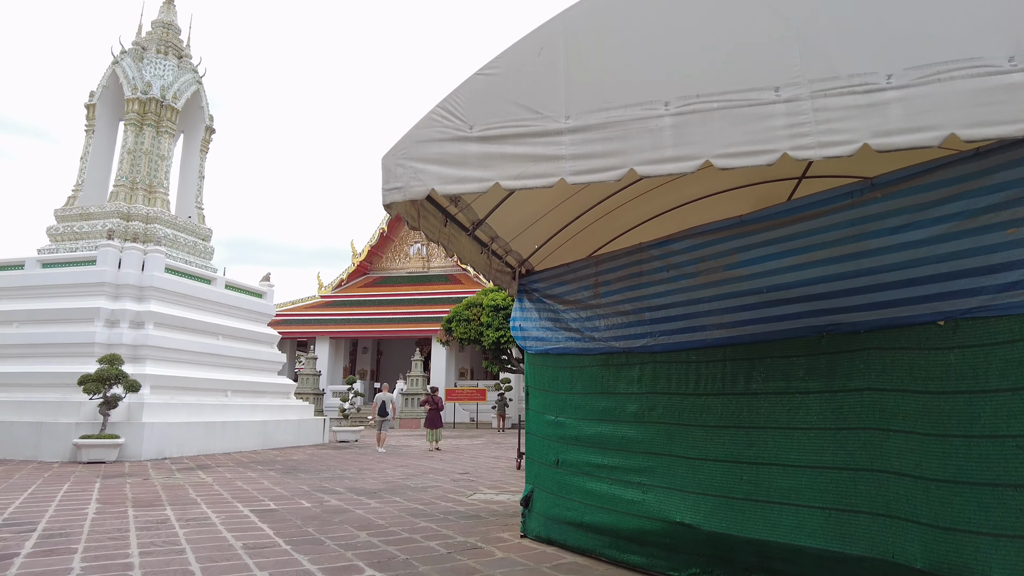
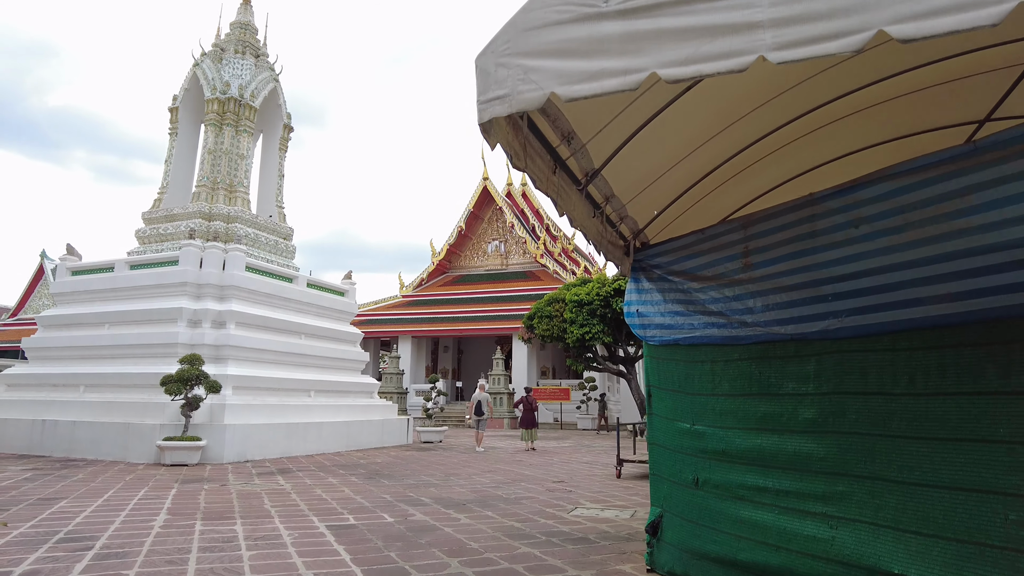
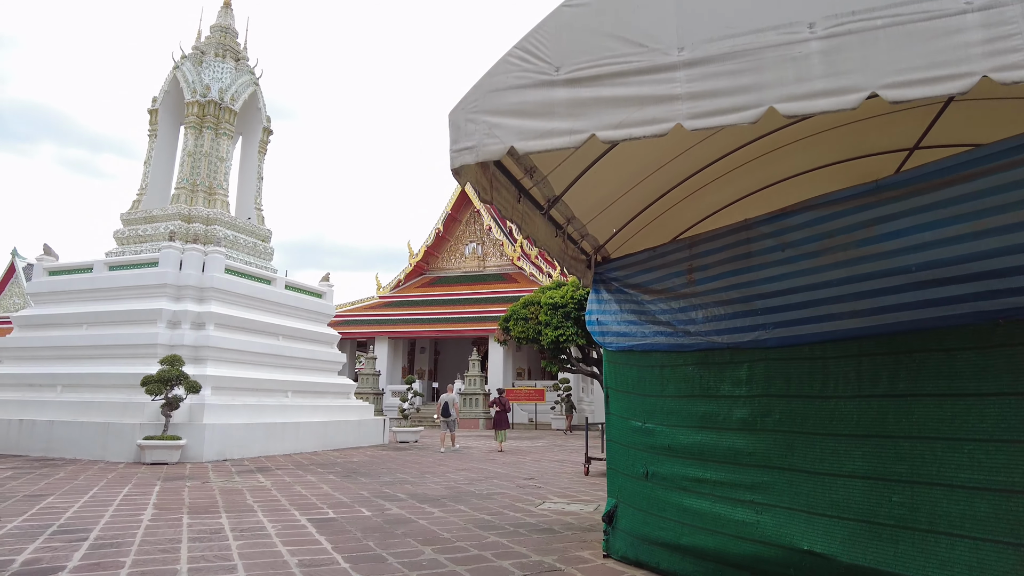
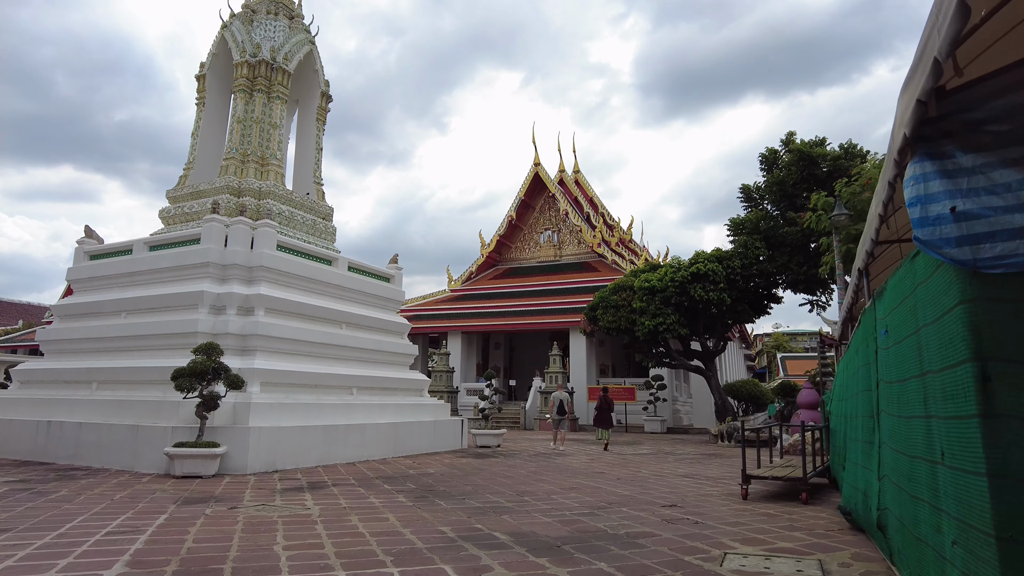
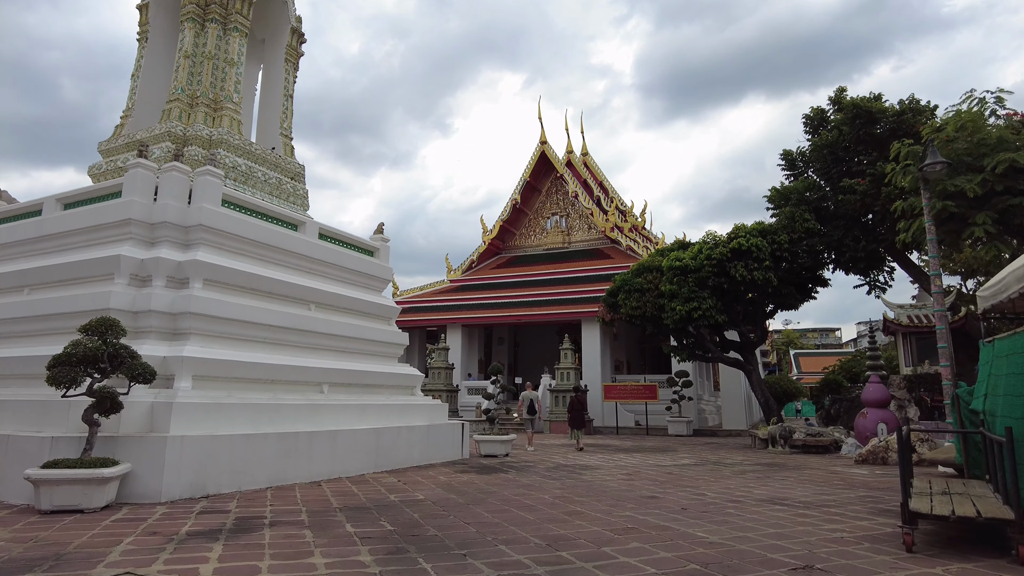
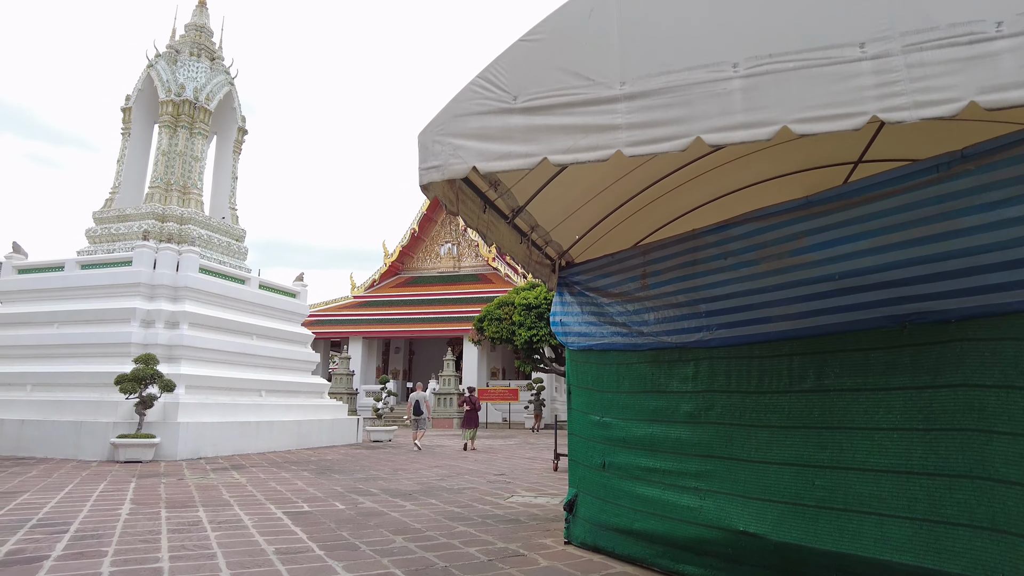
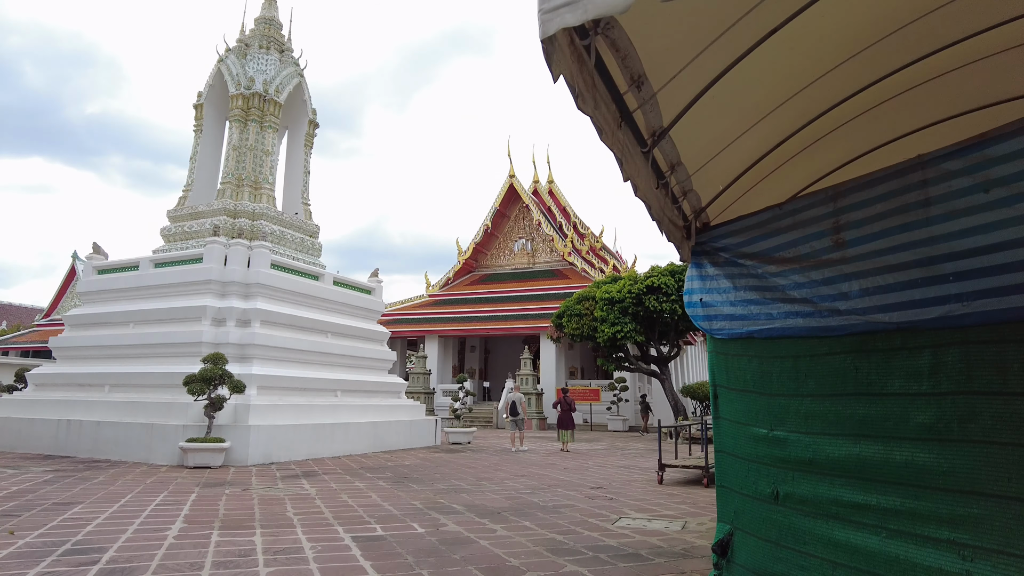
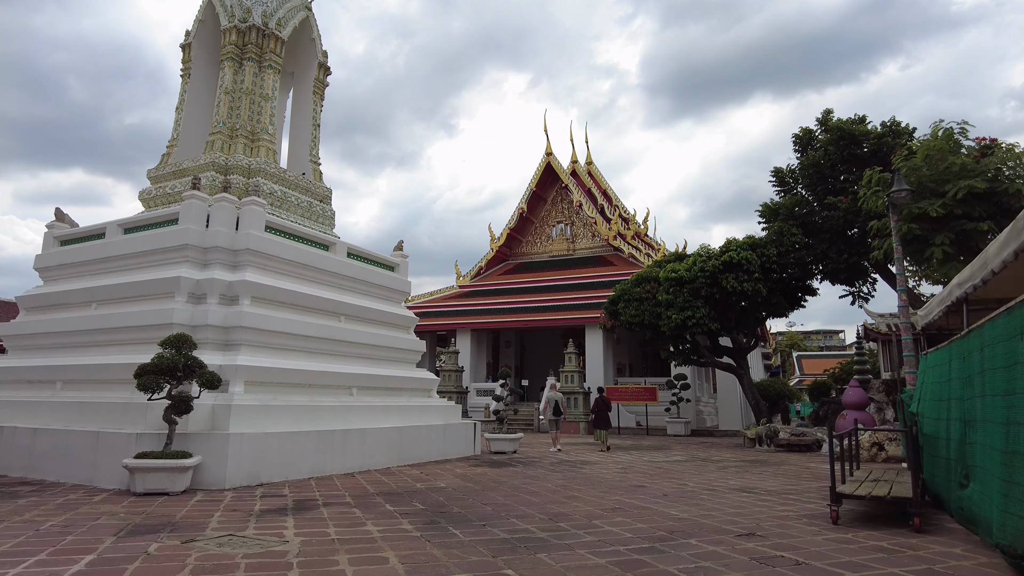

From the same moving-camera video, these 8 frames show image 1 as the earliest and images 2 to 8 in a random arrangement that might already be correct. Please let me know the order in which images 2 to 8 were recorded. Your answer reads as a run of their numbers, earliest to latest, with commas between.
6, 3, 2, 7, 4, 8, 5
